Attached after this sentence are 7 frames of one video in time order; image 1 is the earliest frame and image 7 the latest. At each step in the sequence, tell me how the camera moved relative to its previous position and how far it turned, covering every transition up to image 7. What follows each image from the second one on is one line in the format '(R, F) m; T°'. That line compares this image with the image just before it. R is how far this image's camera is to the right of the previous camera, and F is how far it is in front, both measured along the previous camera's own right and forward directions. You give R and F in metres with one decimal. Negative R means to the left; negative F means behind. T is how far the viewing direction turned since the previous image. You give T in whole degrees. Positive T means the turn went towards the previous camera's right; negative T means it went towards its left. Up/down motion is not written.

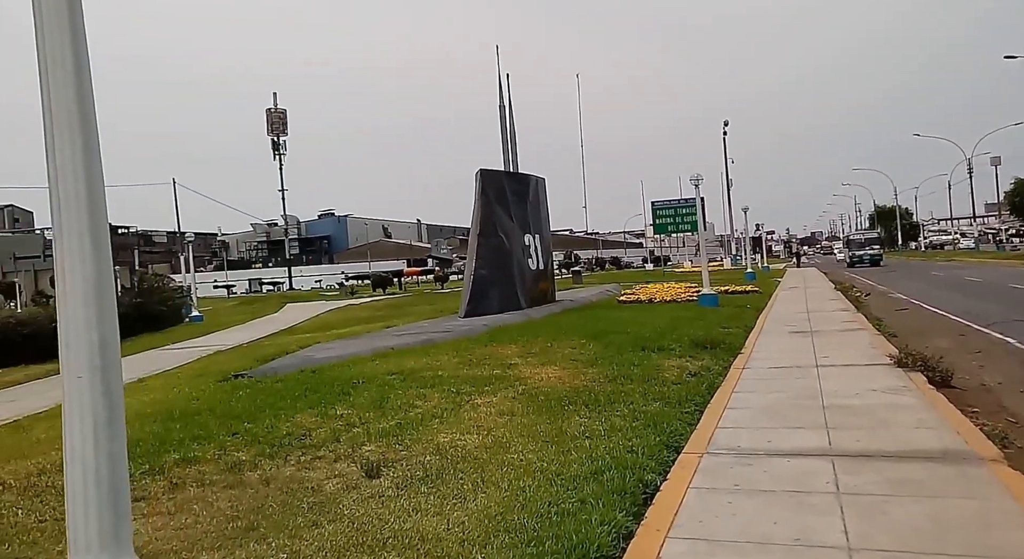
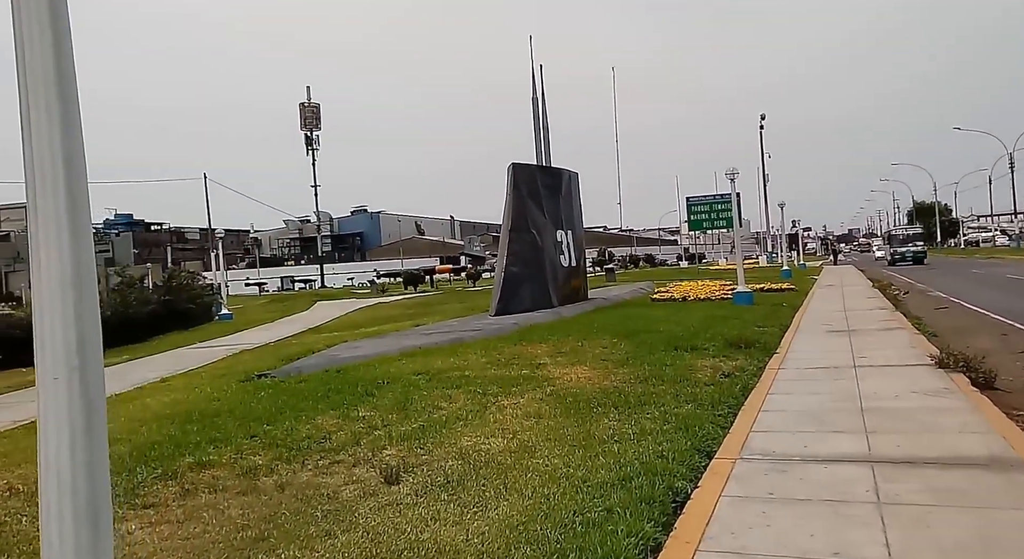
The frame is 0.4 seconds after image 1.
(+0.1, +0.2) m; -2°
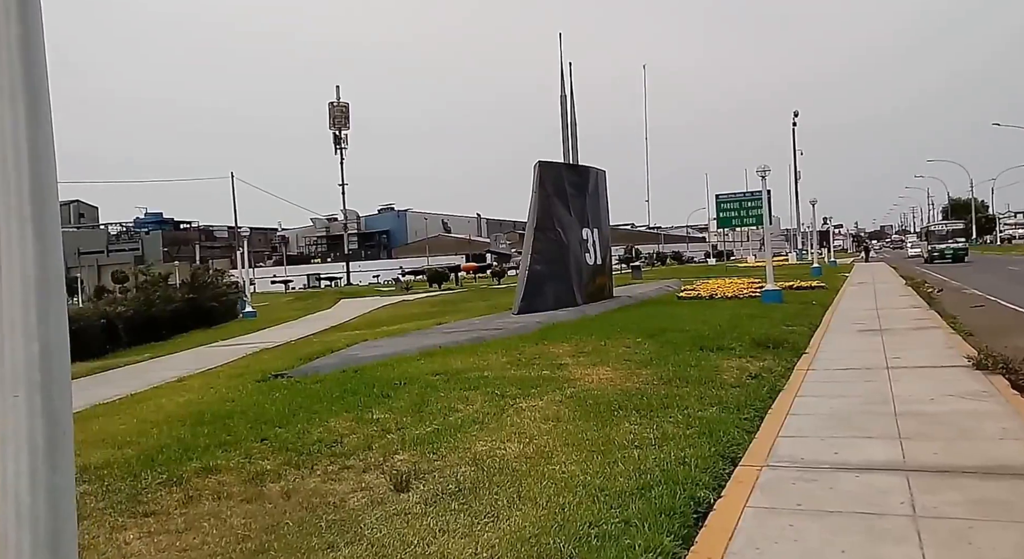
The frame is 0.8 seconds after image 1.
(+0.1, +0.2) m; -2°
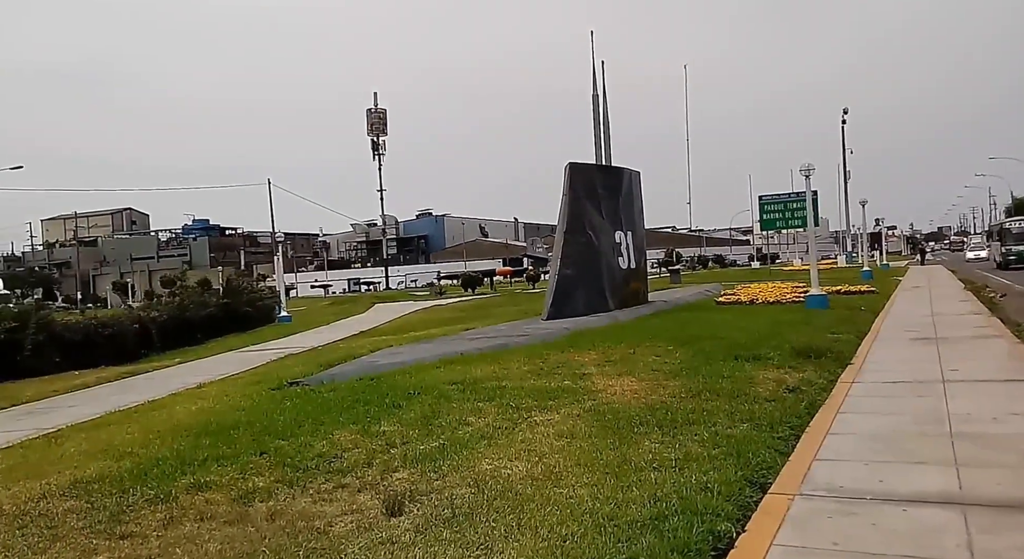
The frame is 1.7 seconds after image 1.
(+0.2, +0.4) m; -3°
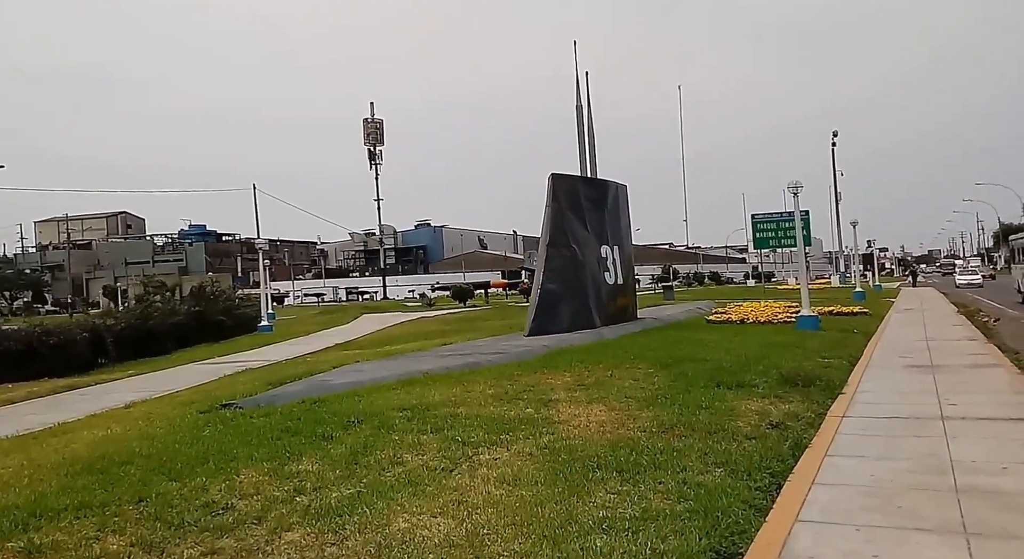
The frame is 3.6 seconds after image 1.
(+0.4, +0.9) m; 0°
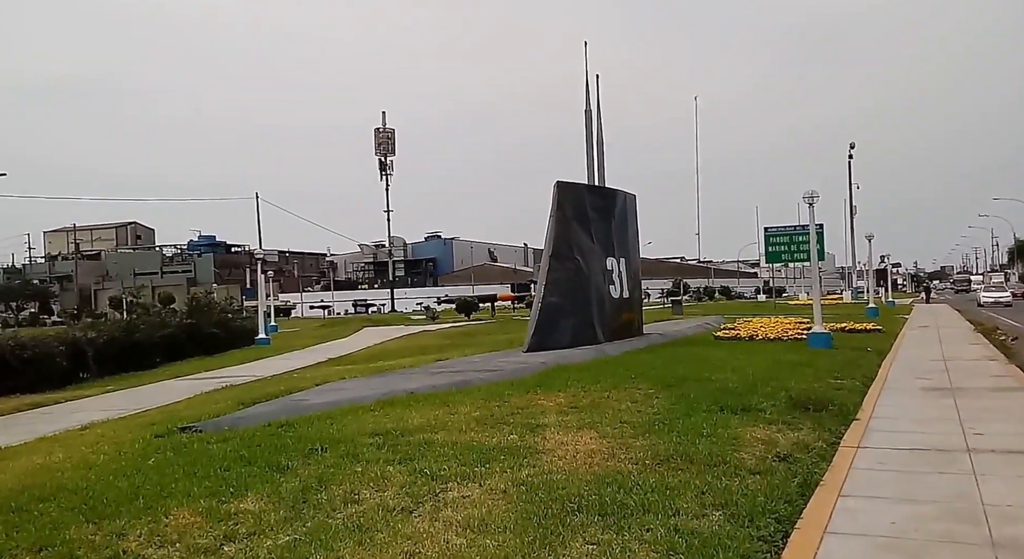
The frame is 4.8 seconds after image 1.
(+0.3, +0.6) m; -1°
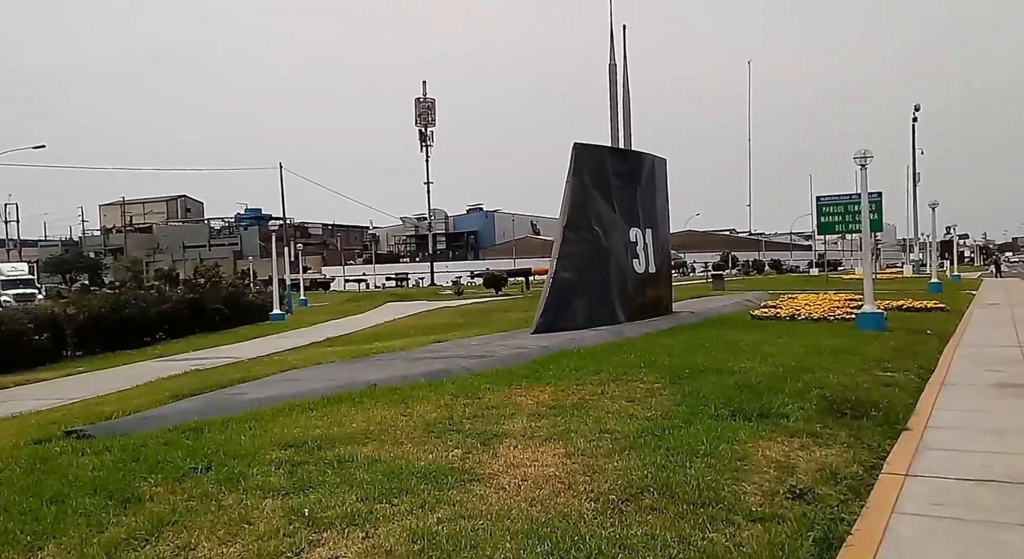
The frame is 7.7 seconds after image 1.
(+0.8, +1.5) m; -3°
